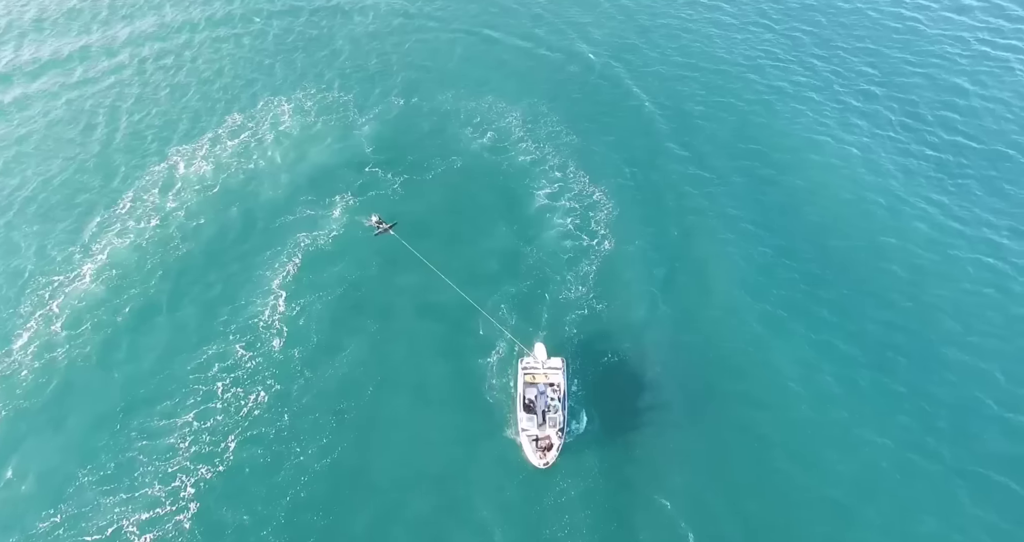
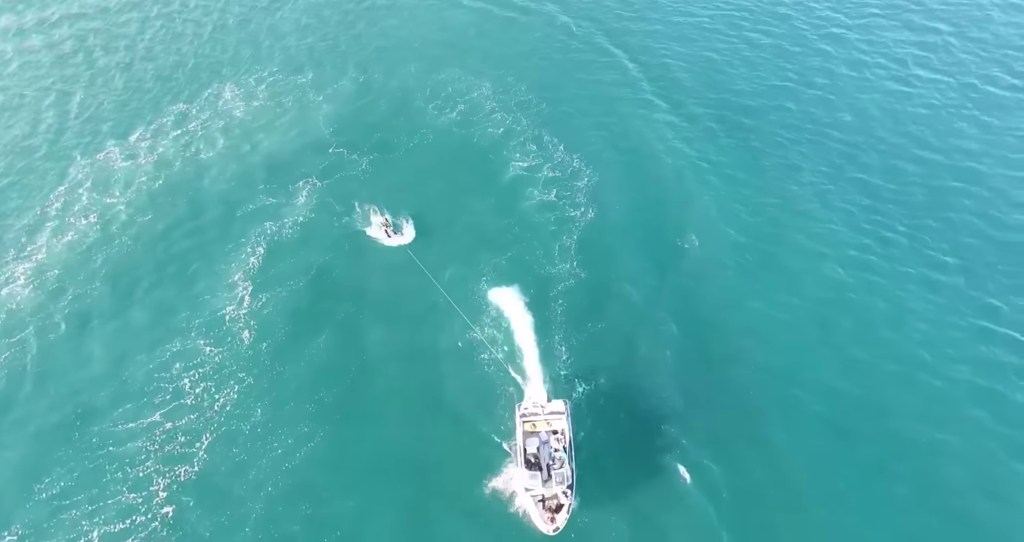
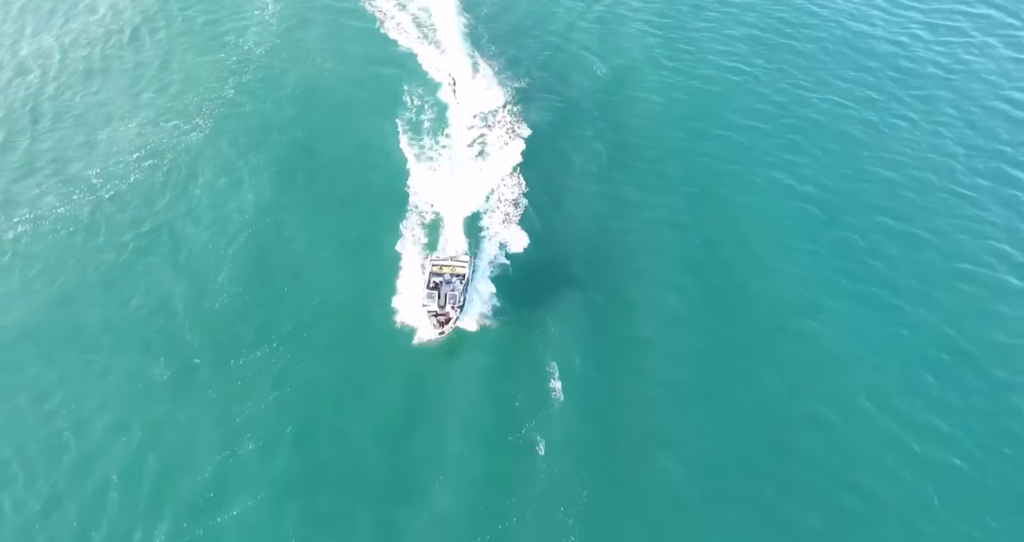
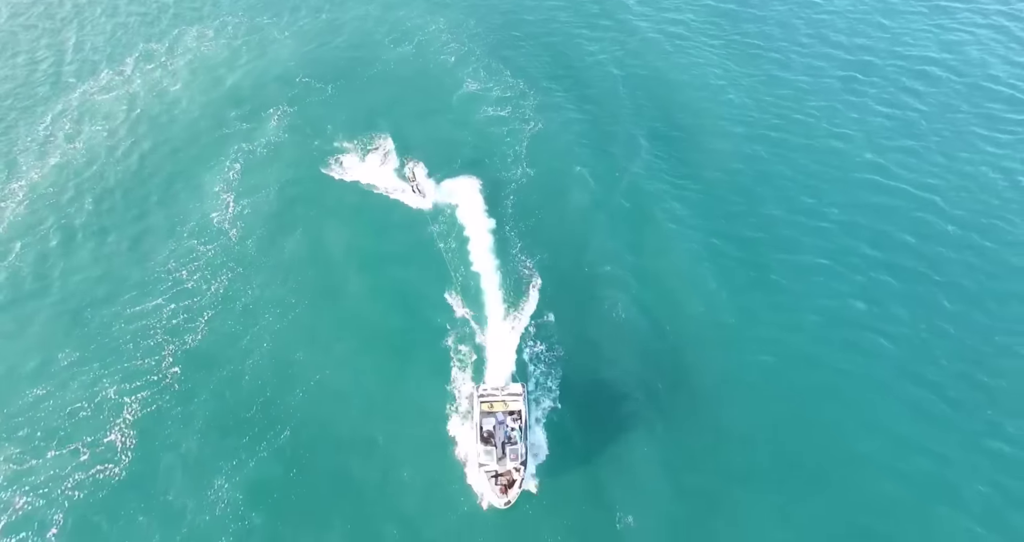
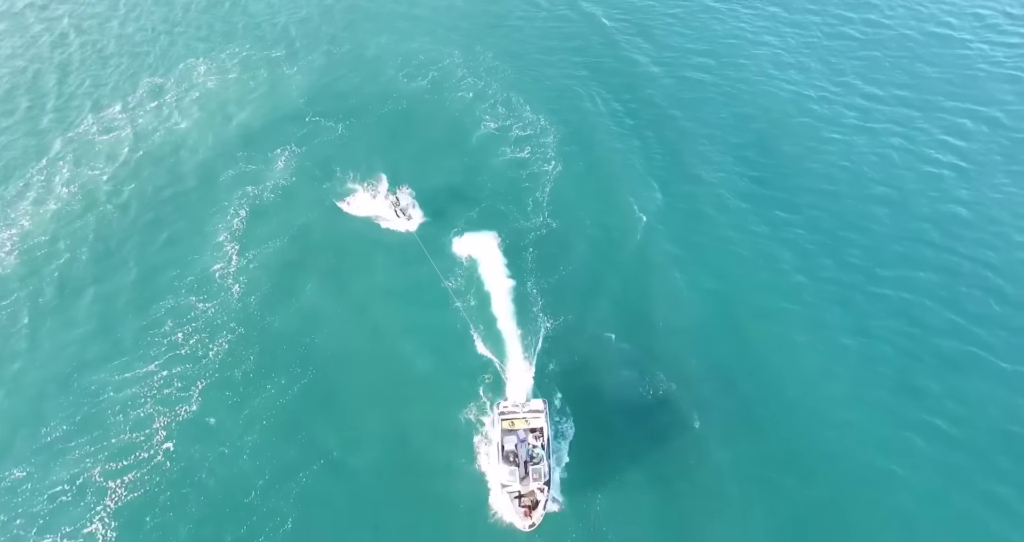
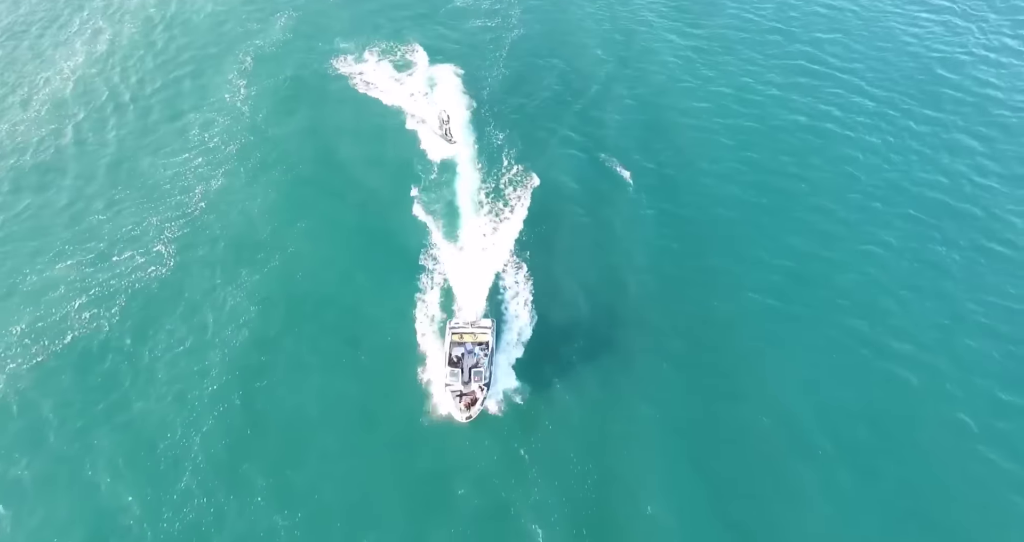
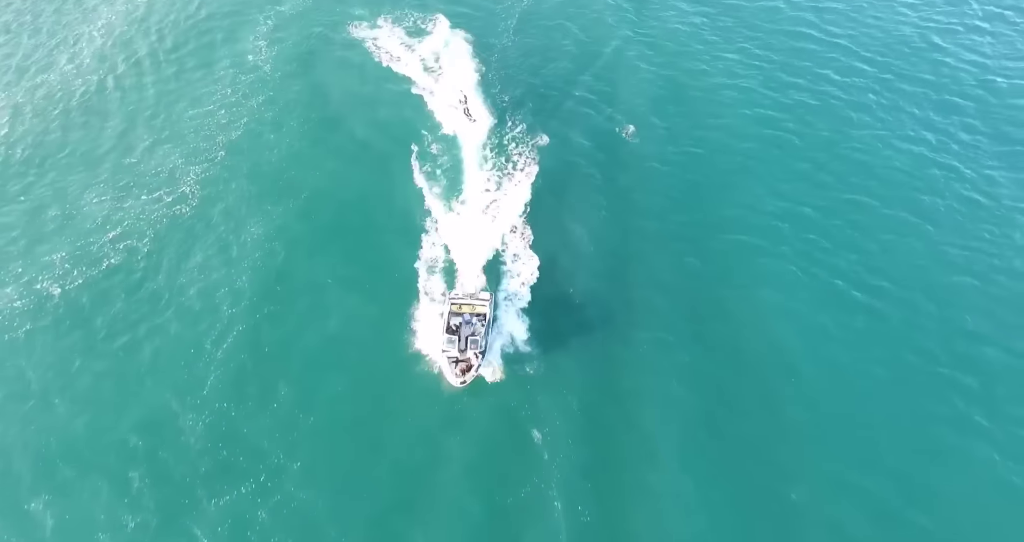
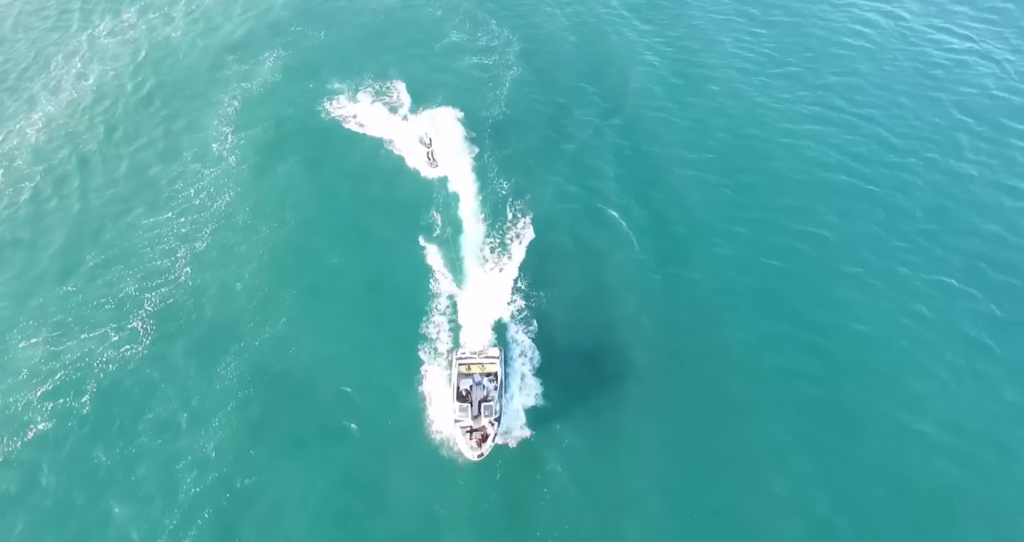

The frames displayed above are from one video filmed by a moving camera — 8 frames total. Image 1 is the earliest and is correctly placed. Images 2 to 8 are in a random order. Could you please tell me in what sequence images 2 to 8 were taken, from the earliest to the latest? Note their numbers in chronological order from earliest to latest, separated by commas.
2, 5, 4, 8, 6, 7, 3
